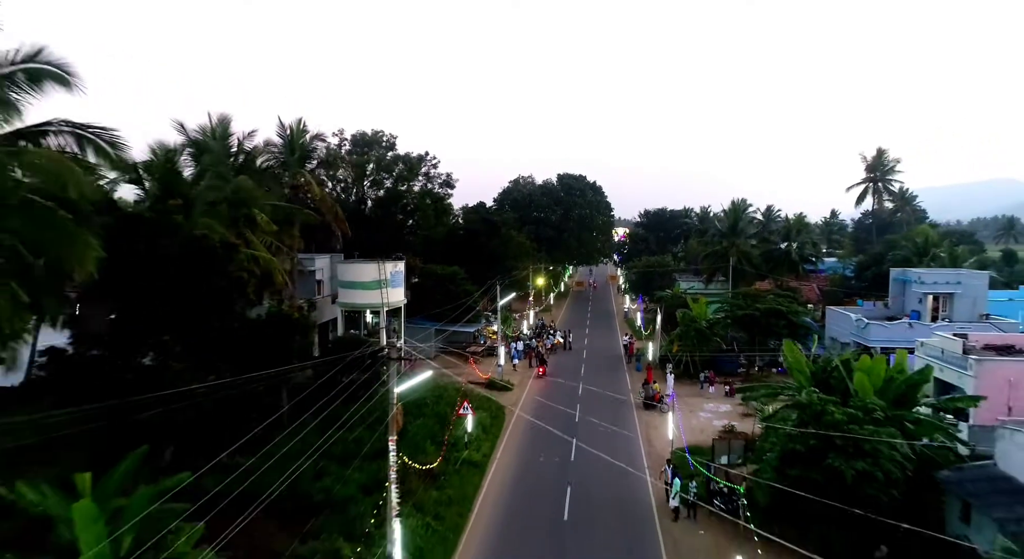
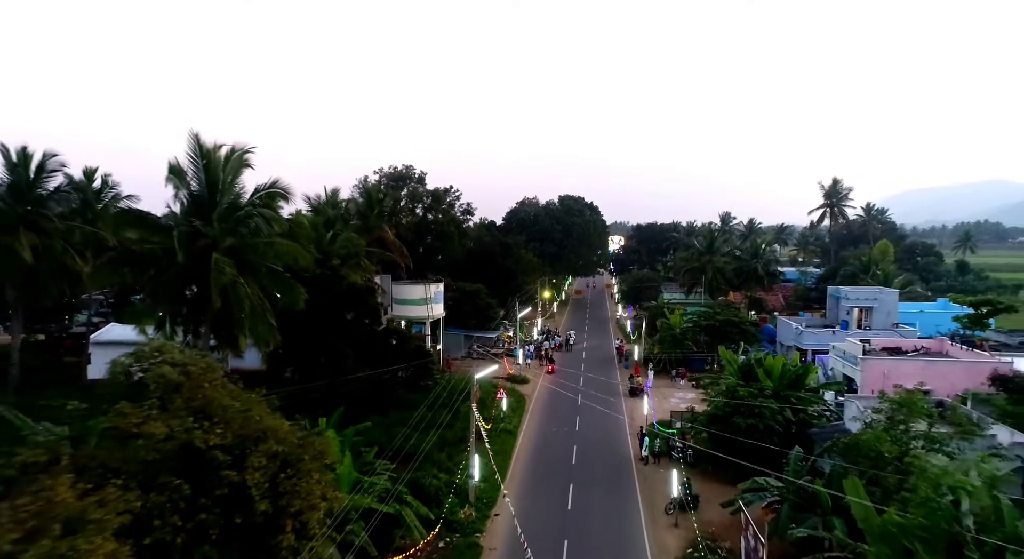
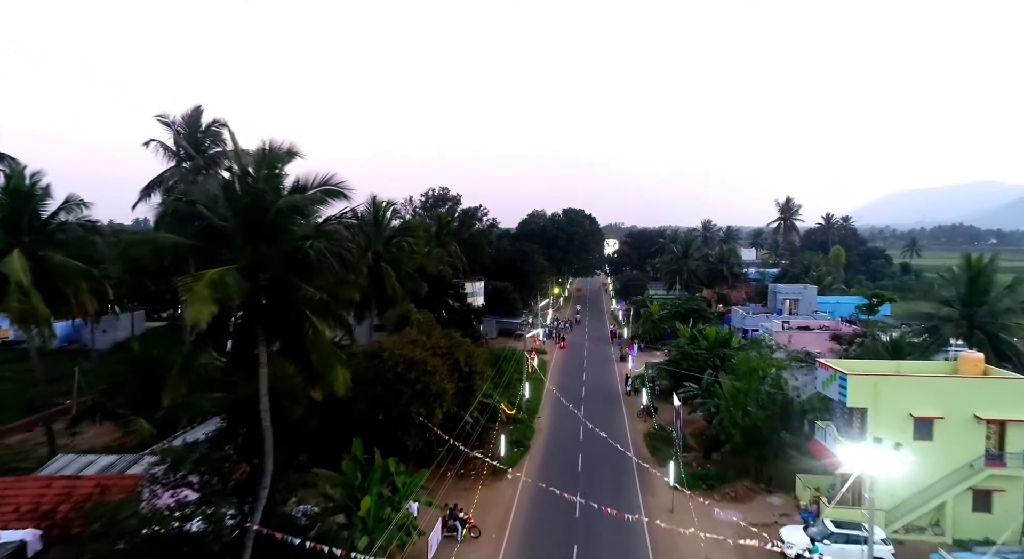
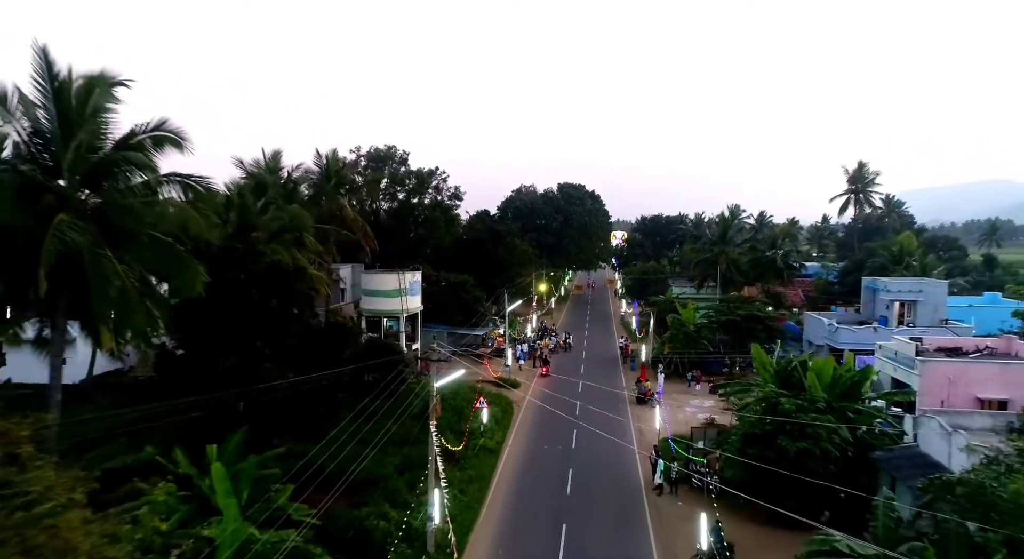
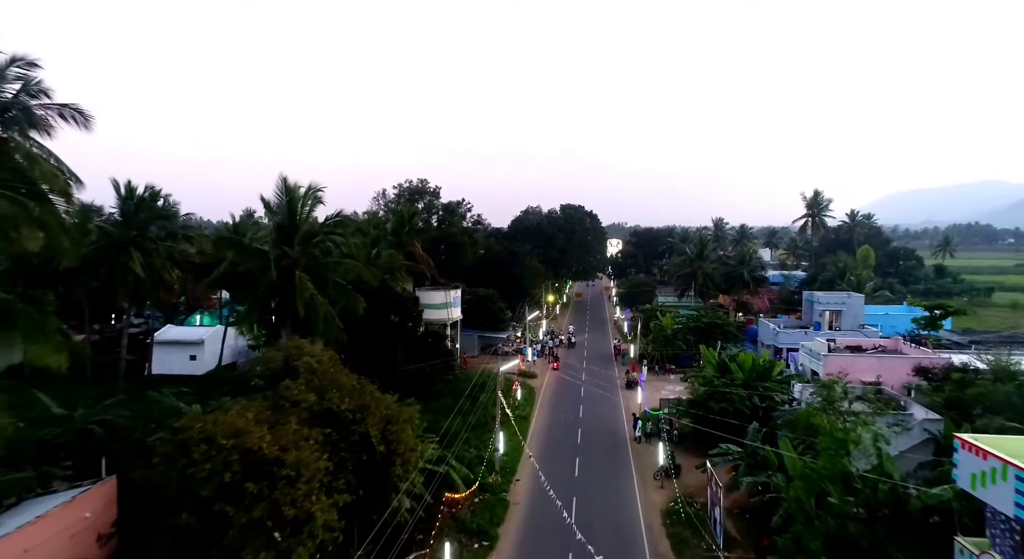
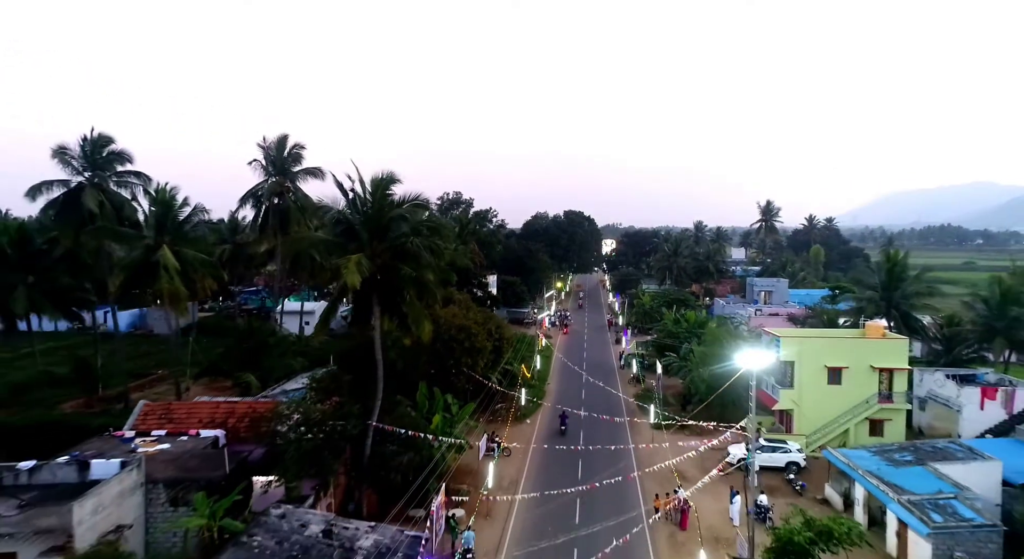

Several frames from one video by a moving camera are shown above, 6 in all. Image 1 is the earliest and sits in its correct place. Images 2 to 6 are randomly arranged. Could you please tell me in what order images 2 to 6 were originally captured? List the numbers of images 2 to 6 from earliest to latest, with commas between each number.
4, 2, 5, 3, 6
